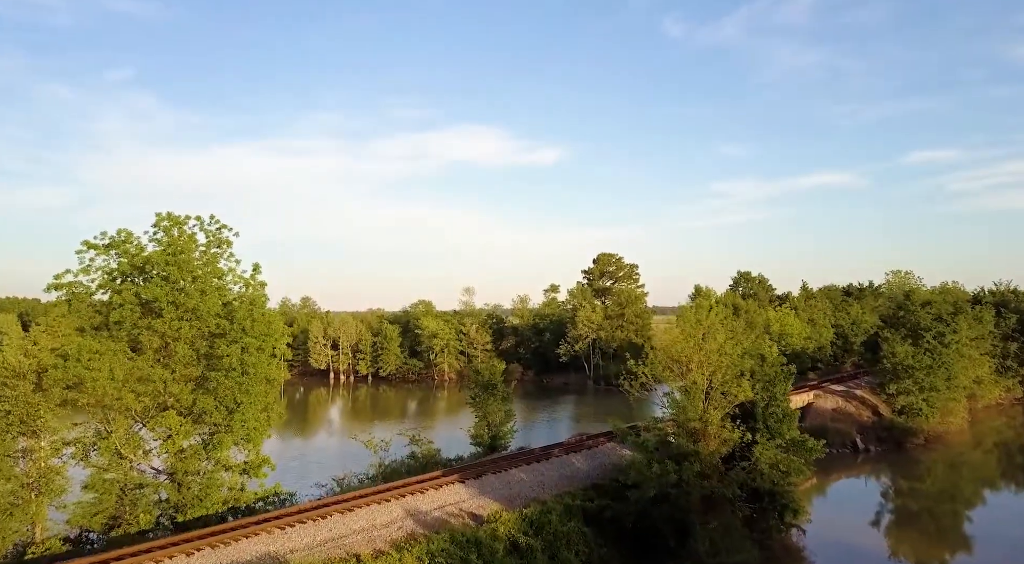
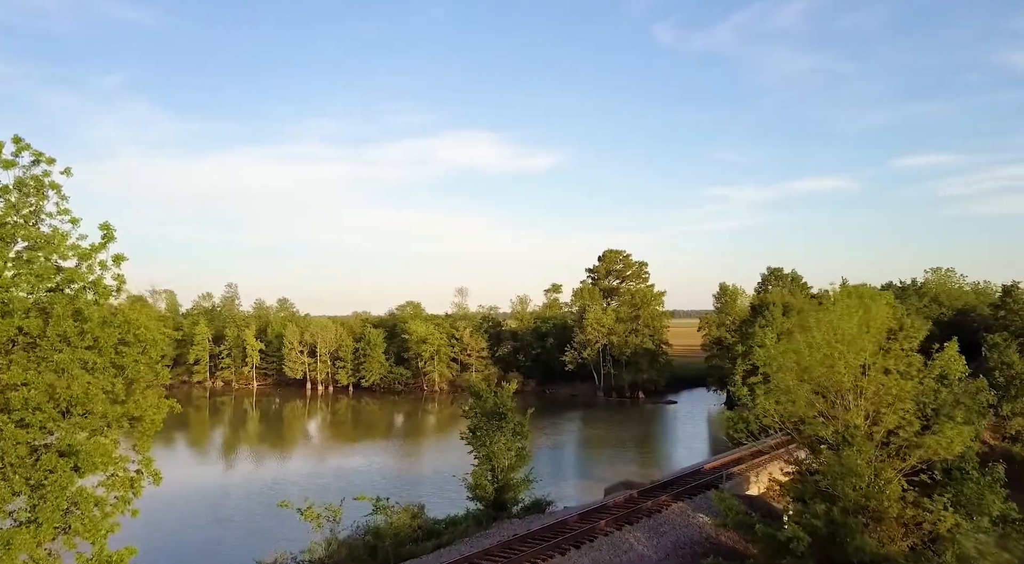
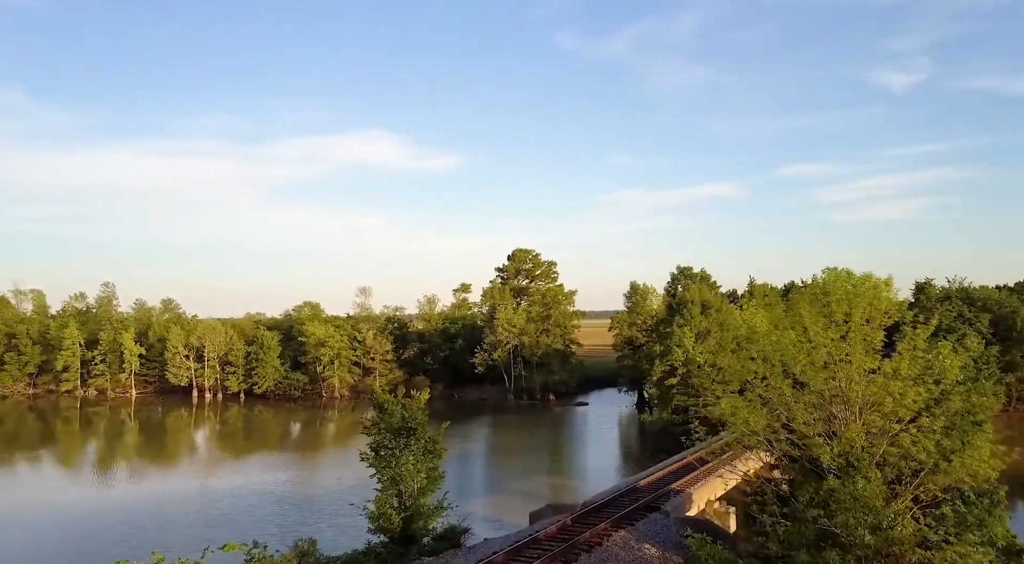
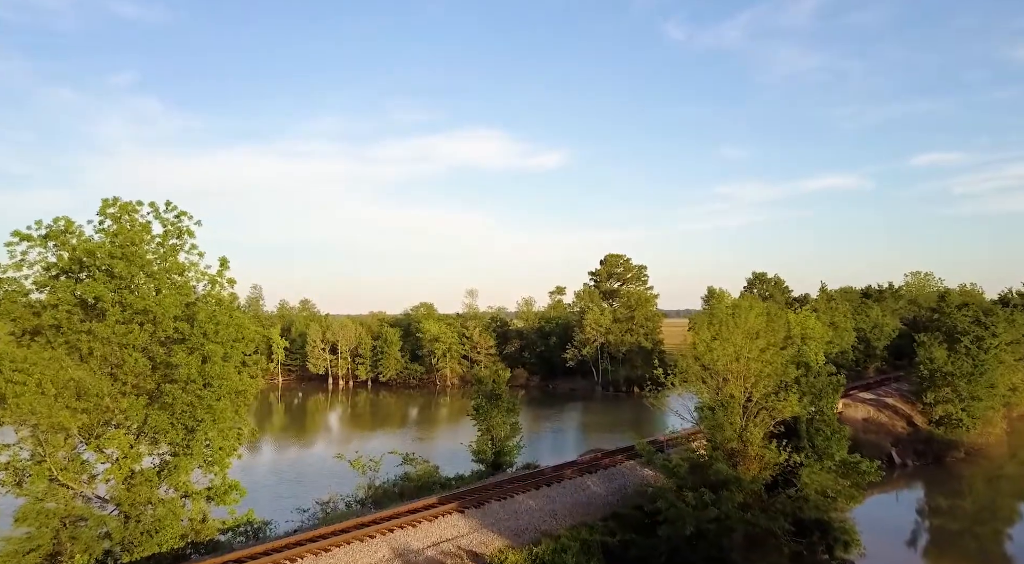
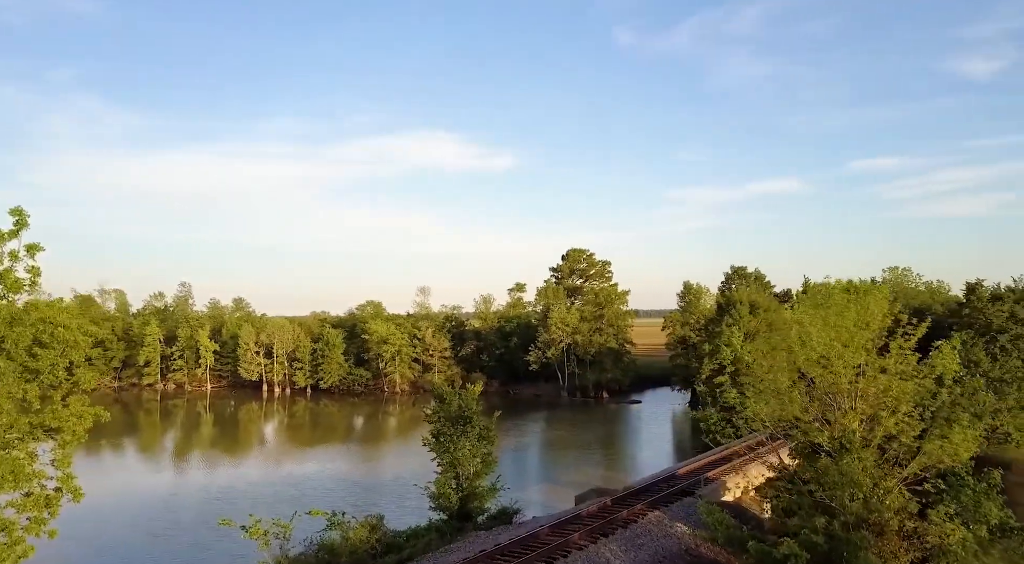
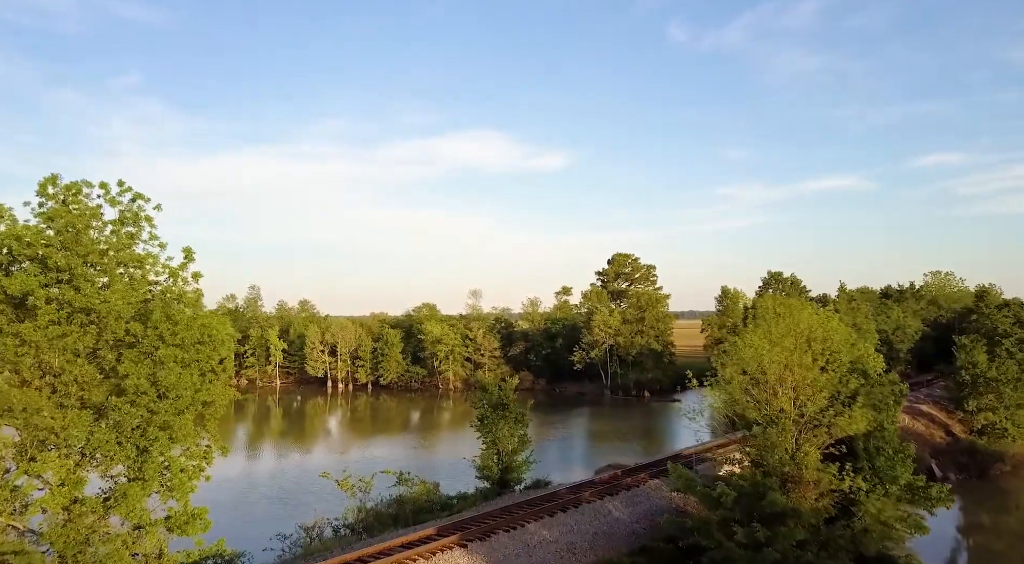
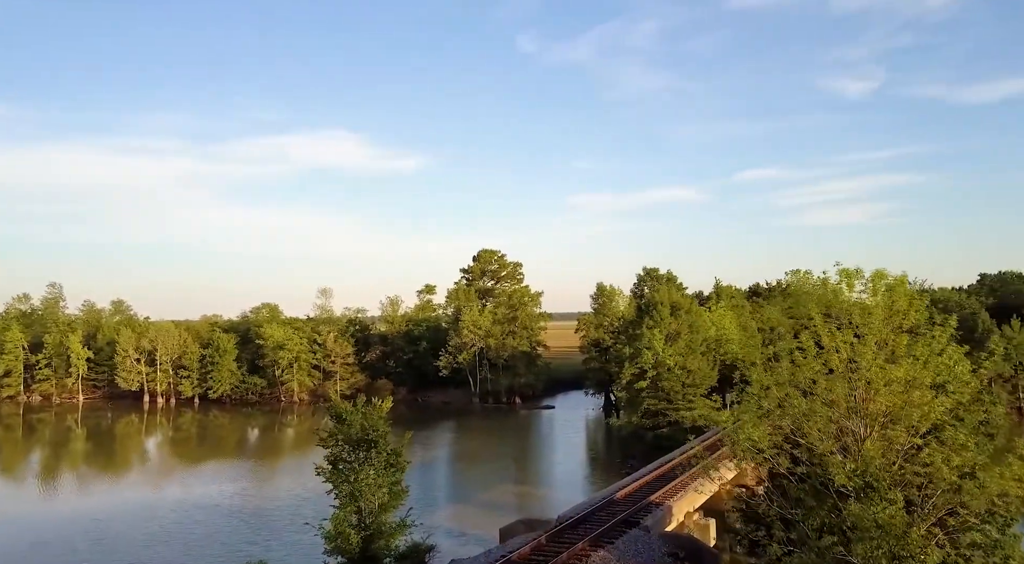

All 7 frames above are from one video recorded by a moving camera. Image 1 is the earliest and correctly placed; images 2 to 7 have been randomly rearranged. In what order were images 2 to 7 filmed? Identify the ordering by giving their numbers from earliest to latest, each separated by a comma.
4, 6, 2, 5, 3, 7
